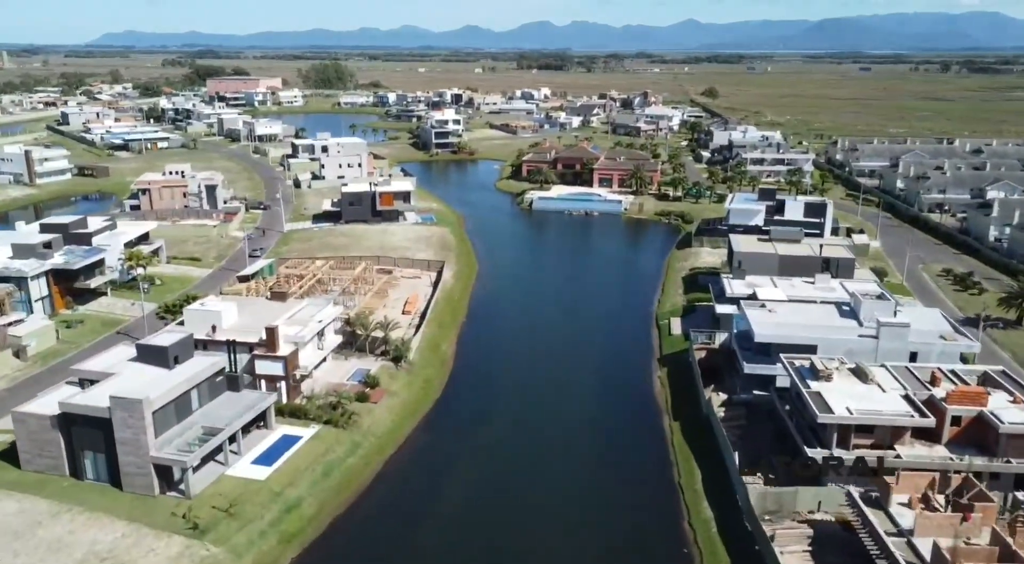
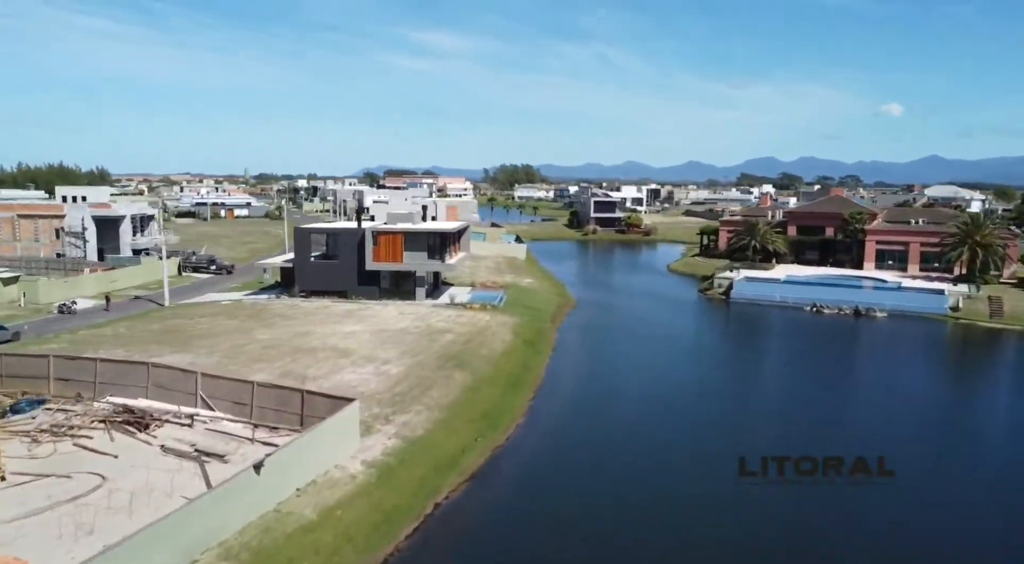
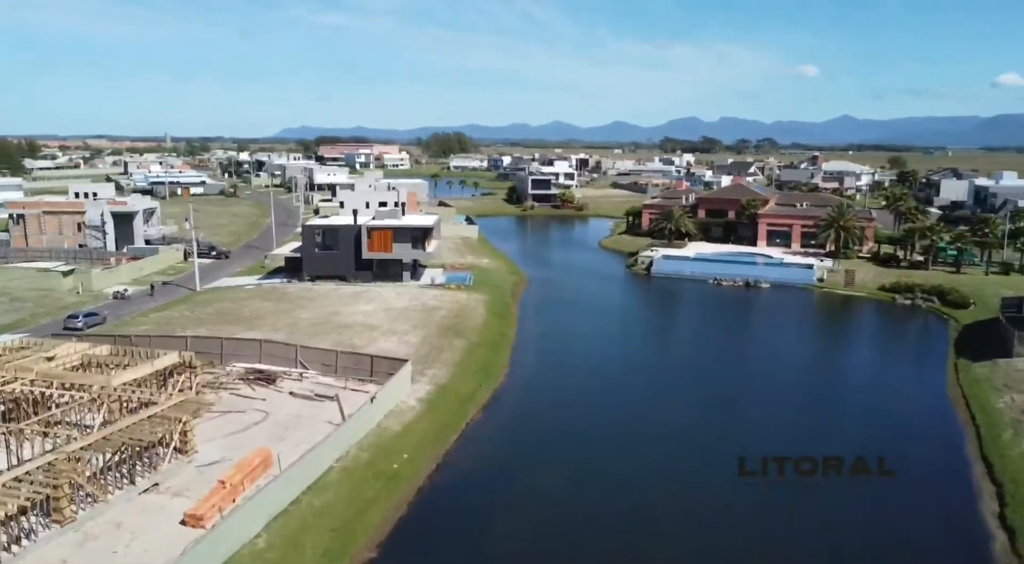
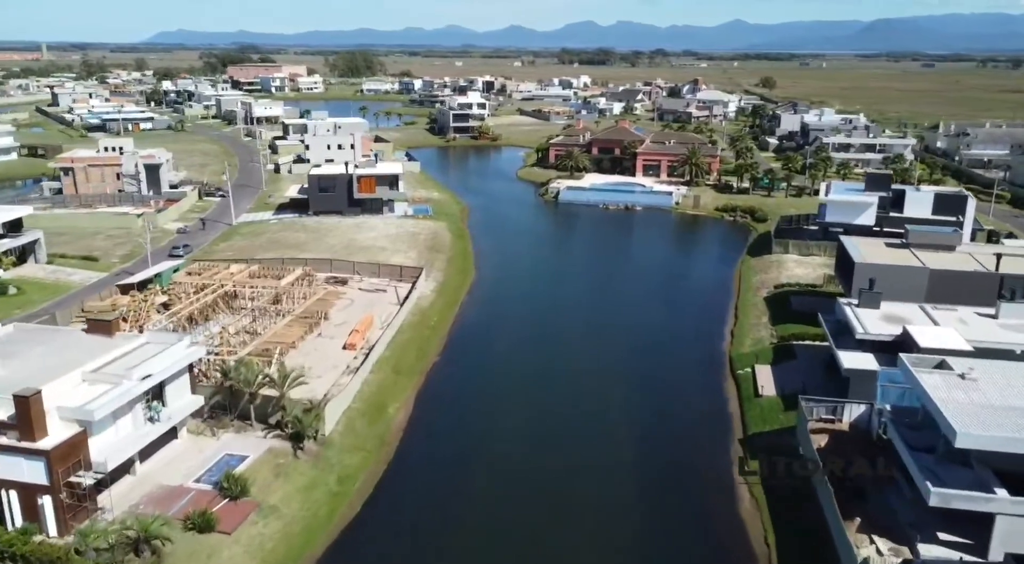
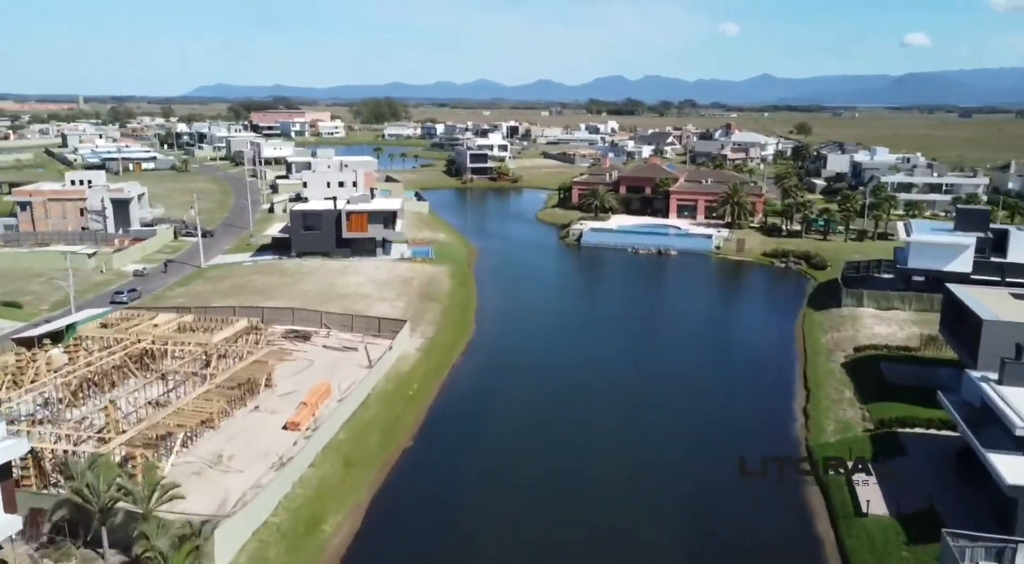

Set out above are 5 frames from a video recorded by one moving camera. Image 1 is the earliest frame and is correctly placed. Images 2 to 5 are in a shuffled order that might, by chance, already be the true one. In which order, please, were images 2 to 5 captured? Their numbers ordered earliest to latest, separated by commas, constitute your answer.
4, 5, 3, 2
